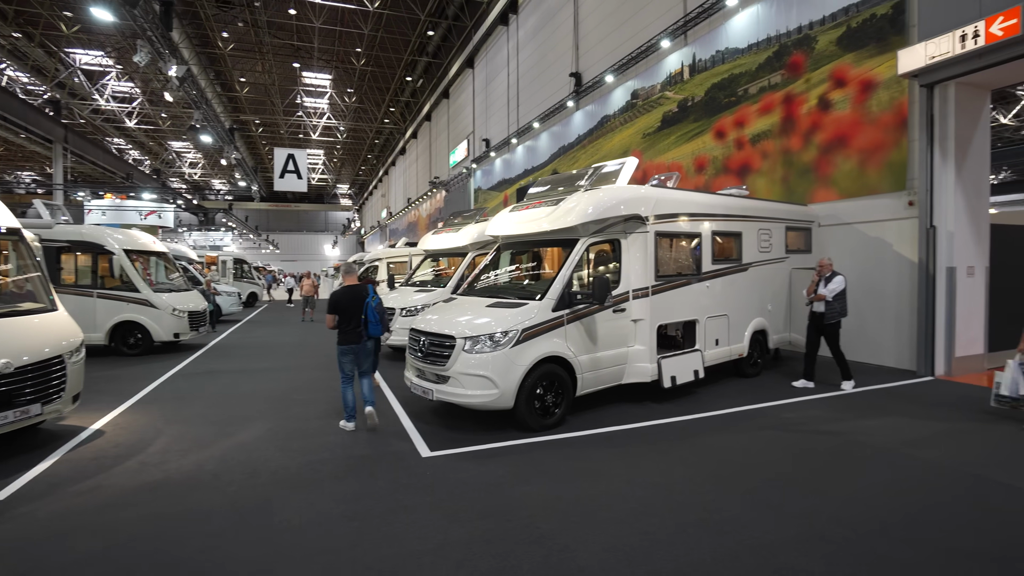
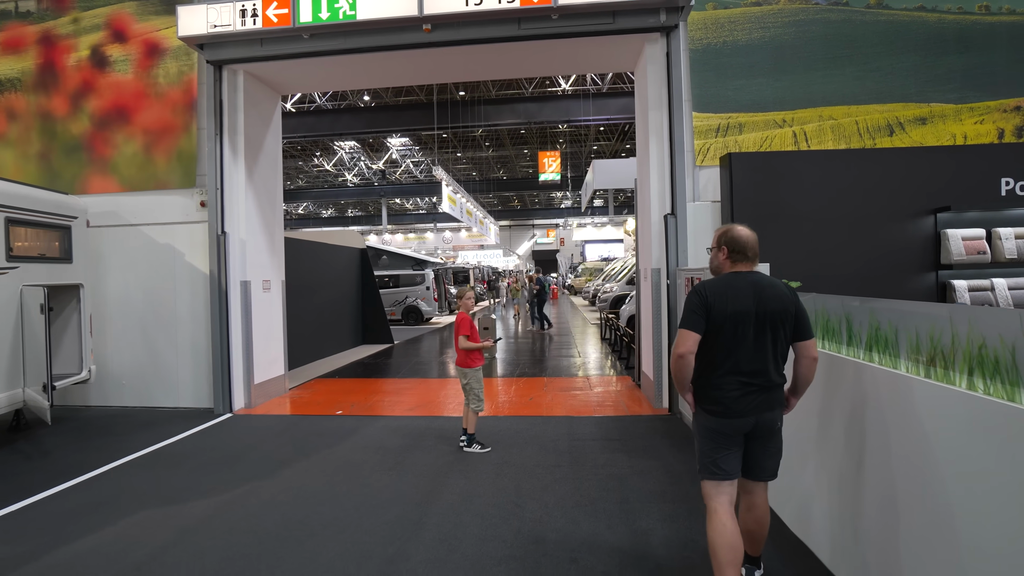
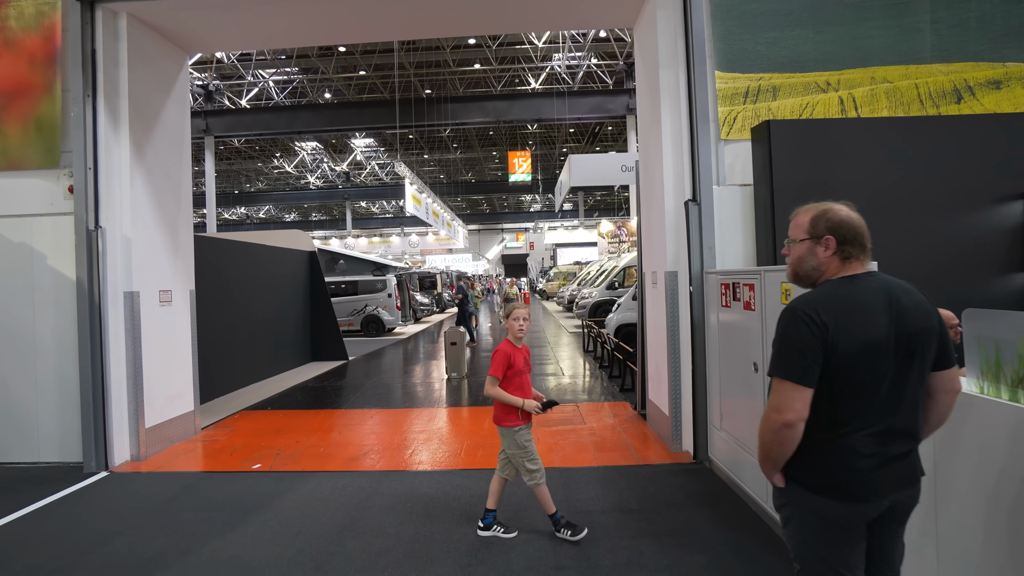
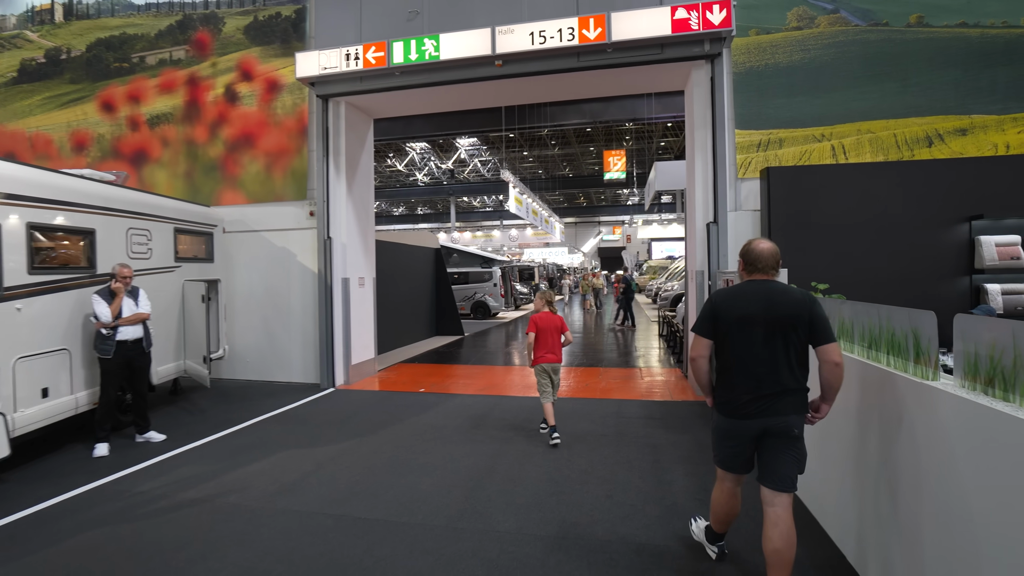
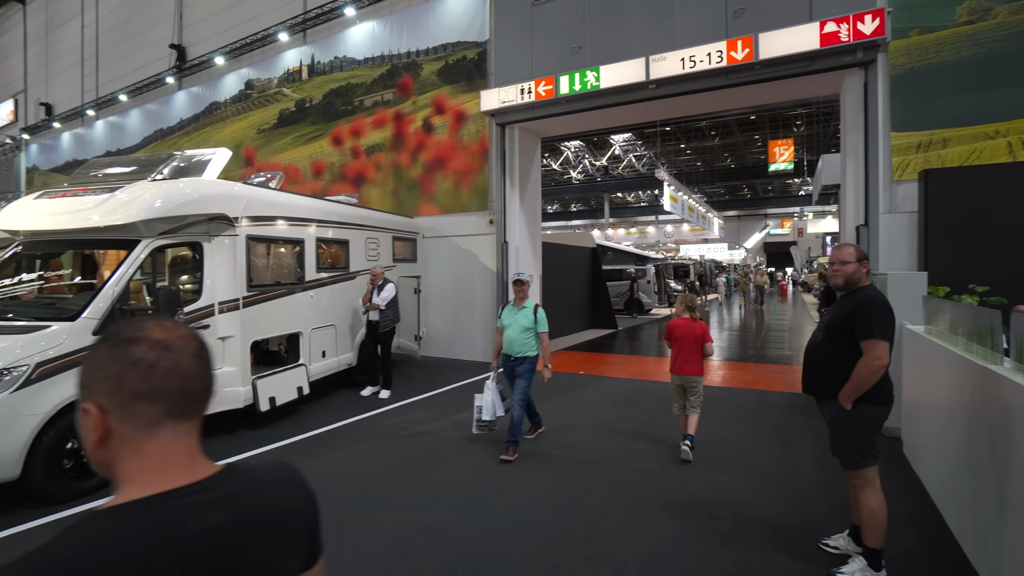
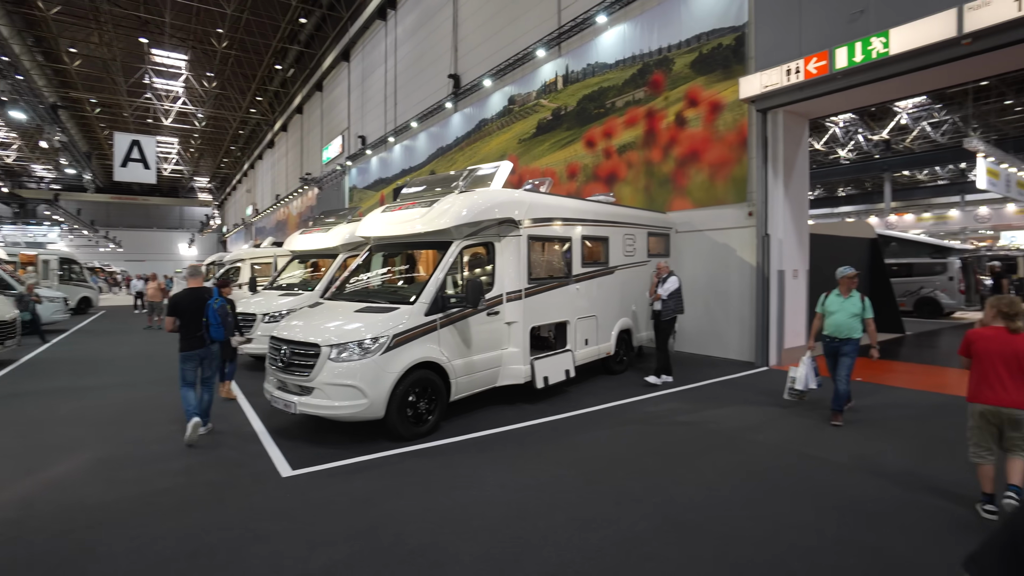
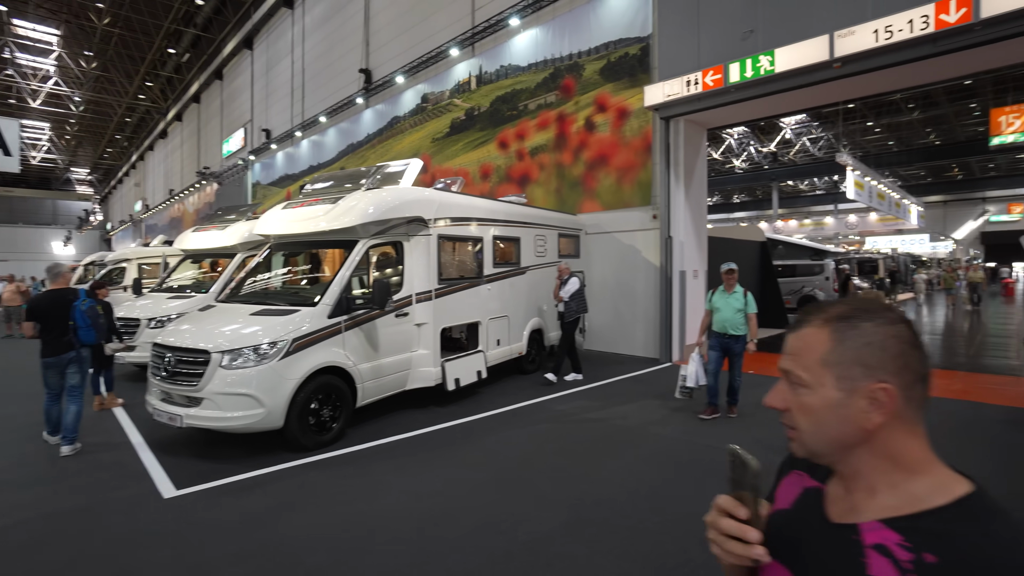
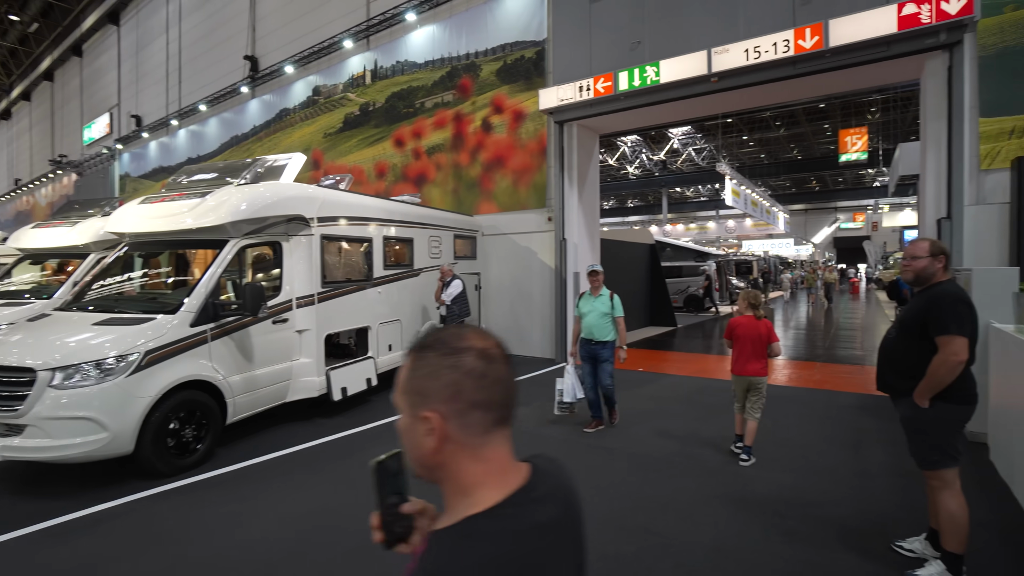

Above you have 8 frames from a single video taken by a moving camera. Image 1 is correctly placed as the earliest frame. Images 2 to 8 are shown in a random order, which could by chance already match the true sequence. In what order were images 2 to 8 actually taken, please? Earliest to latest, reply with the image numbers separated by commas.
6, 7, 8, 5, 4, 2, 3
